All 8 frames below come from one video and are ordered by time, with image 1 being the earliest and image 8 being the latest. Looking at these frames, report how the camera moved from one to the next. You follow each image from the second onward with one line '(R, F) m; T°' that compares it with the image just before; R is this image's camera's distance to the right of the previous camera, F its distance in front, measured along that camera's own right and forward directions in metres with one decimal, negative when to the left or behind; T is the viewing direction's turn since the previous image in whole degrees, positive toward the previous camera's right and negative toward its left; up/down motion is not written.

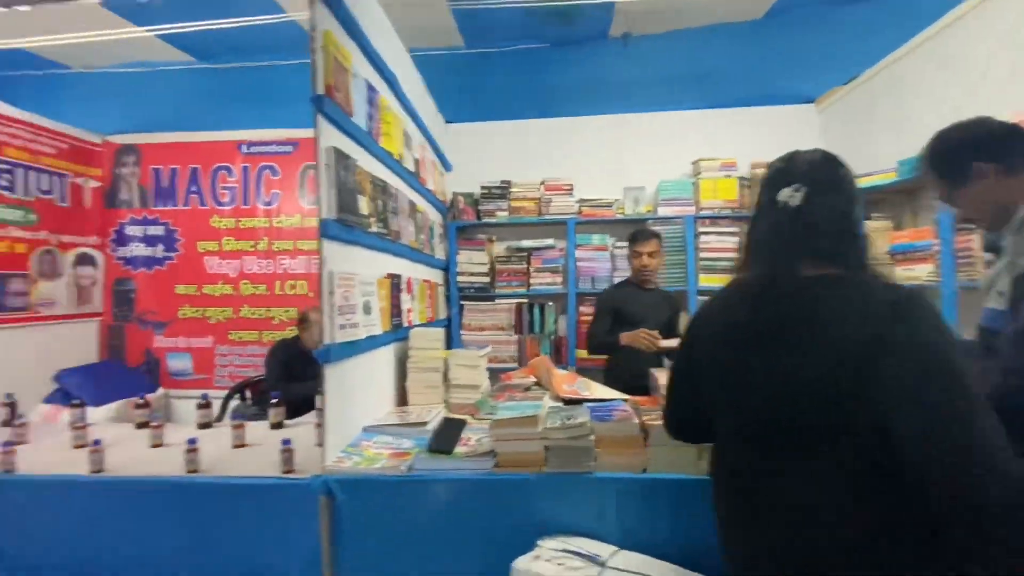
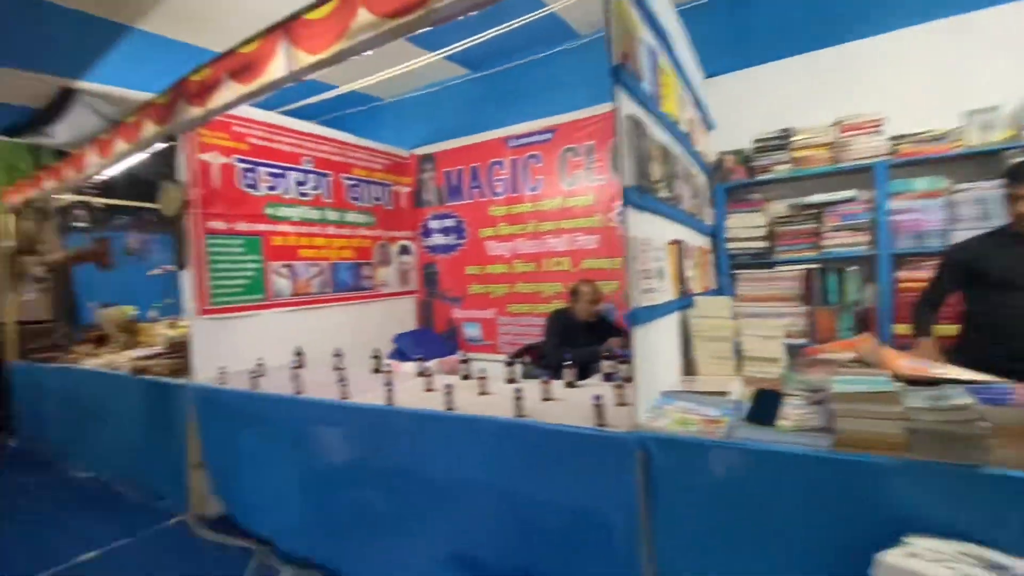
(-0.2, 0.0) m; -27°
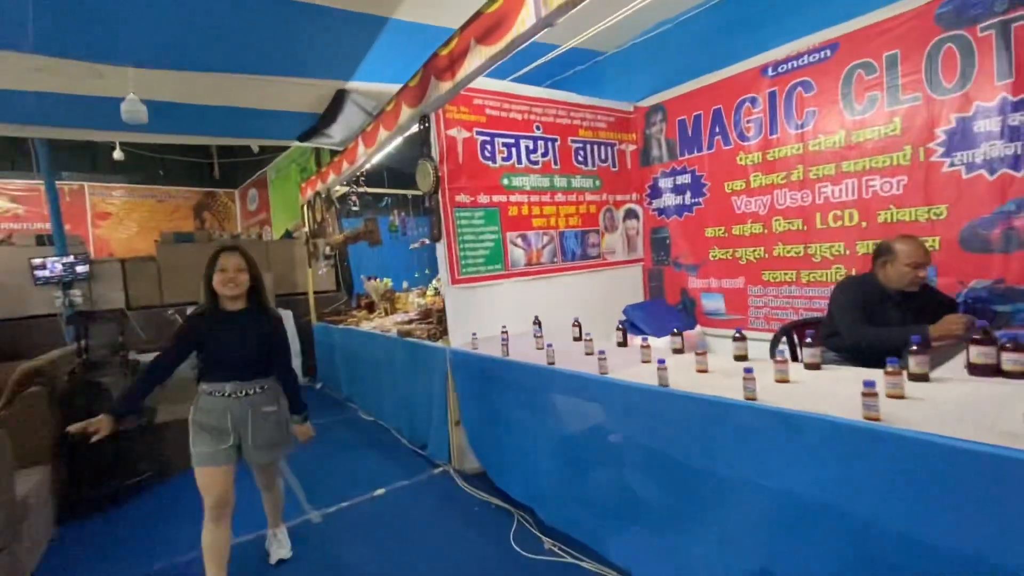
(-0.3, +0.2) m; -23°
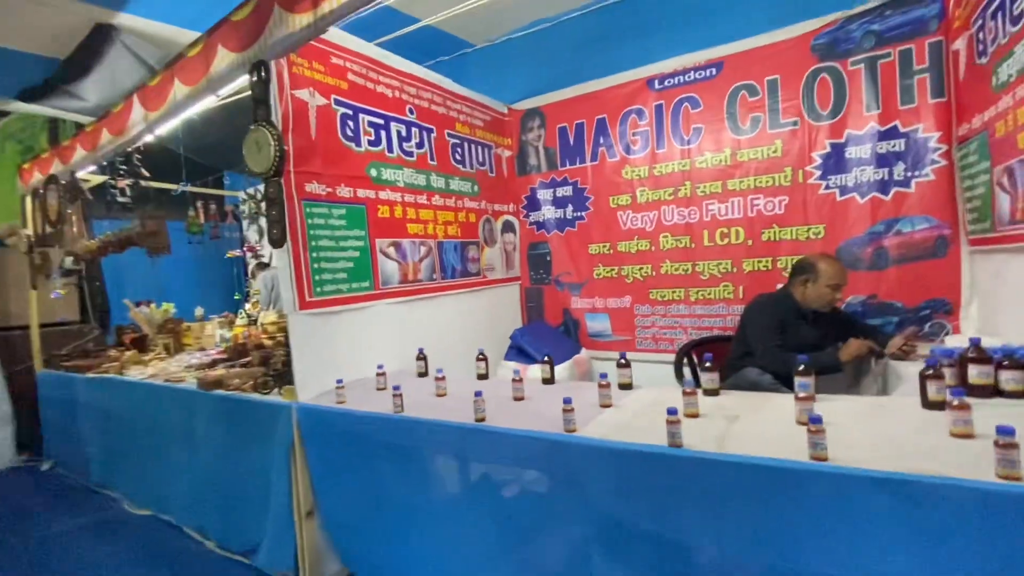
(-0.3, +0.7) m; +22°
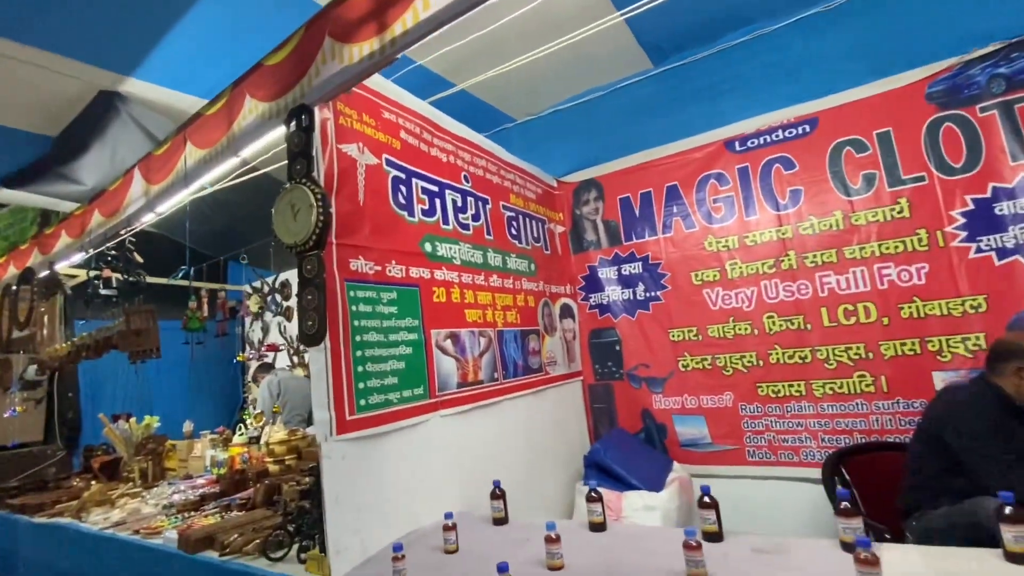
(-0.4, +0.6) m; +1°
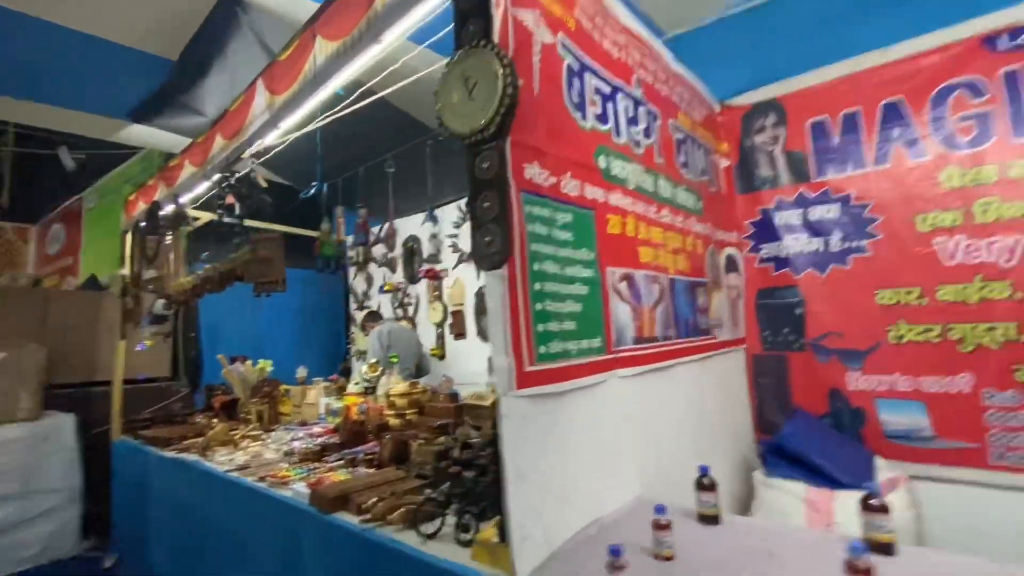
(-0.4, +0.4) m; -9°
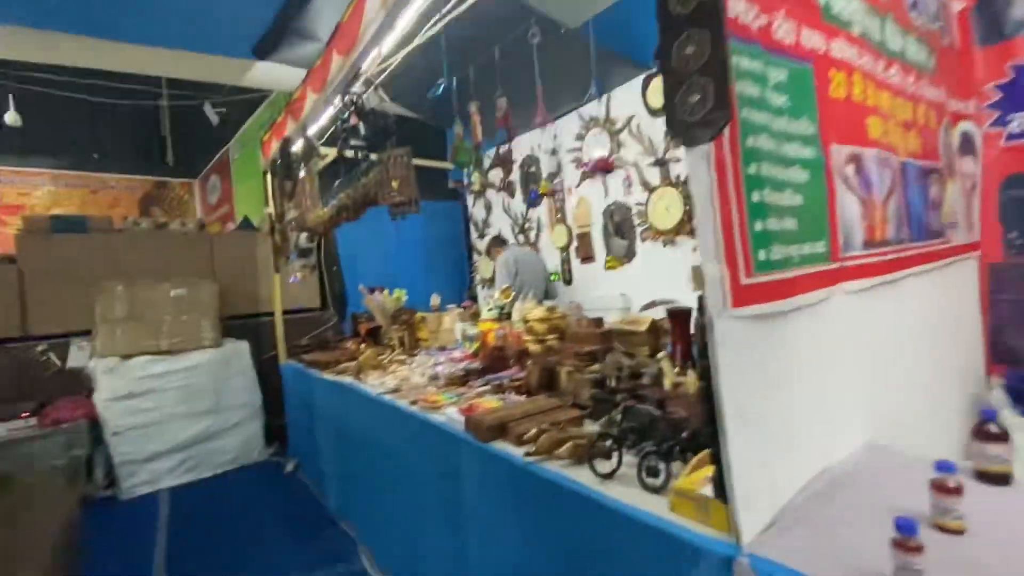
(-0.2, +0.2) m; -13°
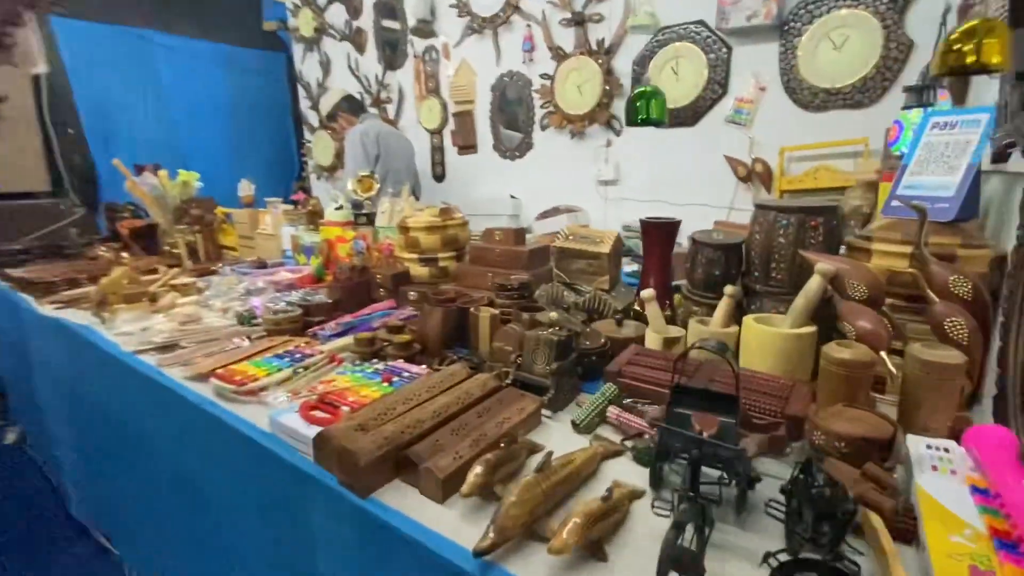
(-0.1, +0.7) m; +19°
